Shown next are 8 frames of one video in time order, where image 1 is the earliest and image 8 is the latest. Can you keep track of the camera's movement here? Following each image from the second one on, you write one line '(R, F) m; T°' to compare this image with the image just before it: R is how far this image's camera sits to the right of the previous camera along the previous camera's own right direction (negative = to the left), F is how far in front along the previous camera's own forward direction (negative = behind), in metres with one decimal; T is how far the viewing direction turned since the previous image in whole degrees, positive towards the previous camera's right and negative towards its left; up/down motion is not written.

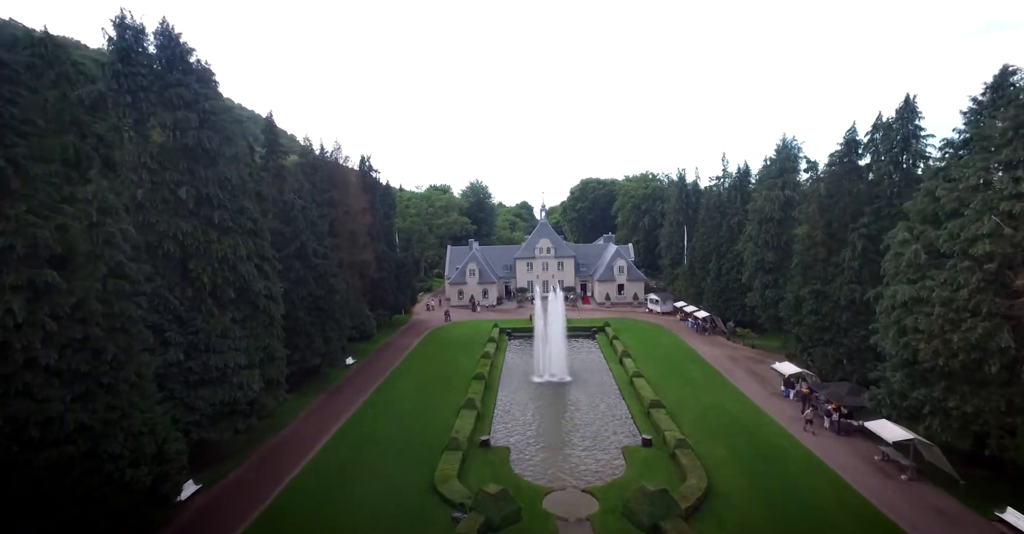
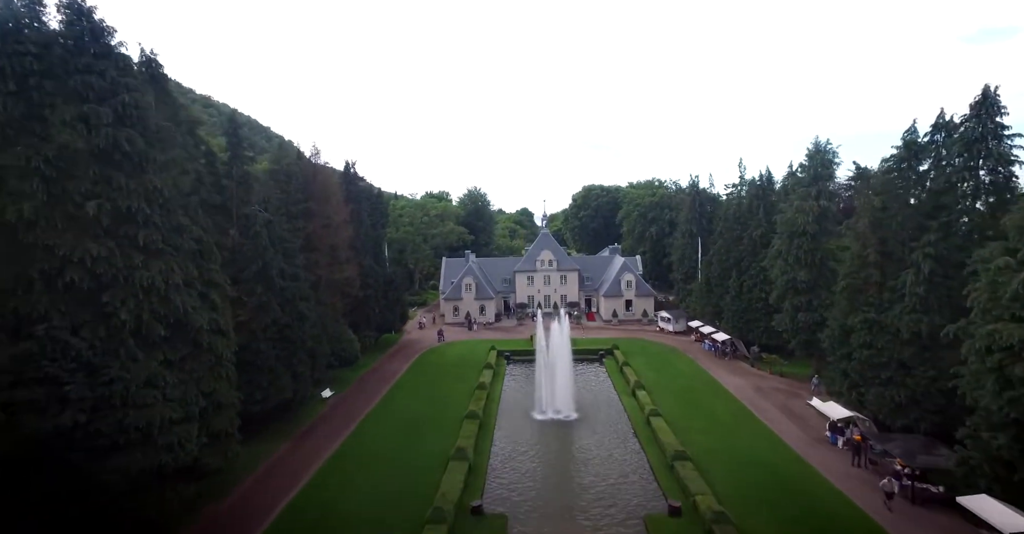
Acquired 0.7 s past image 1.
(+0.1, +4.7) m; 0°
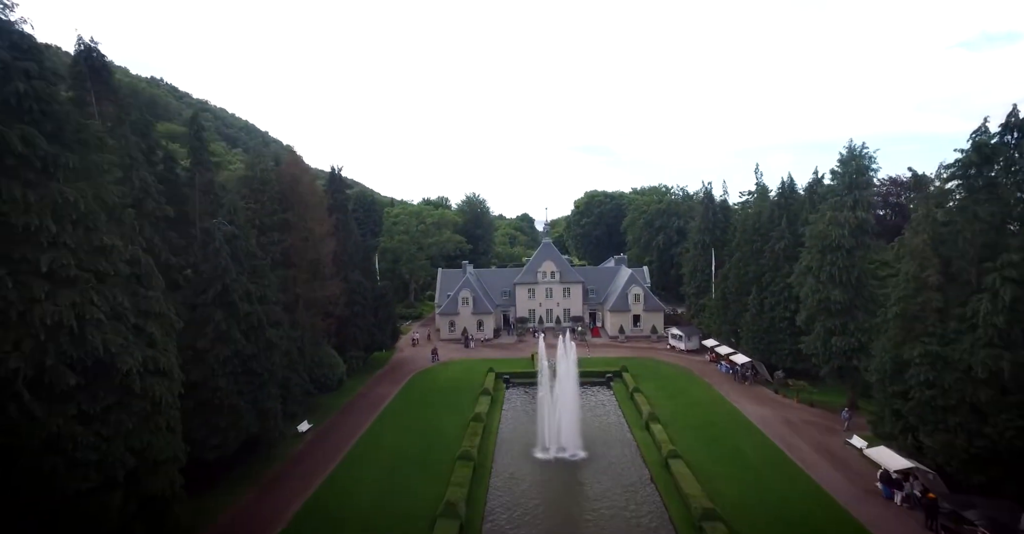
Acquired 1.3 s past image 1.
(+0.1, +3.9) m; 0°
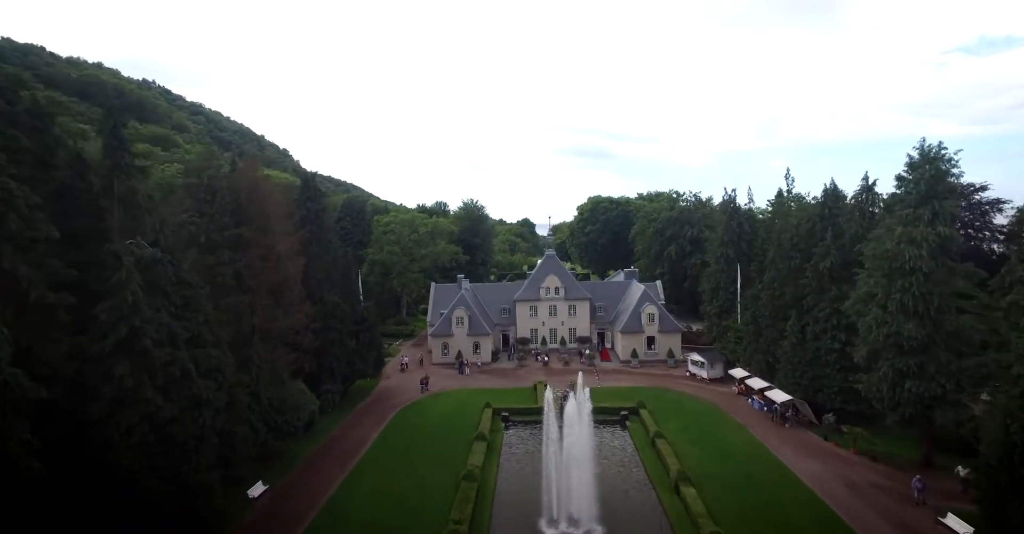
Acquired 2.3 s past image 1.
(0.0, +6.1) m; 0°
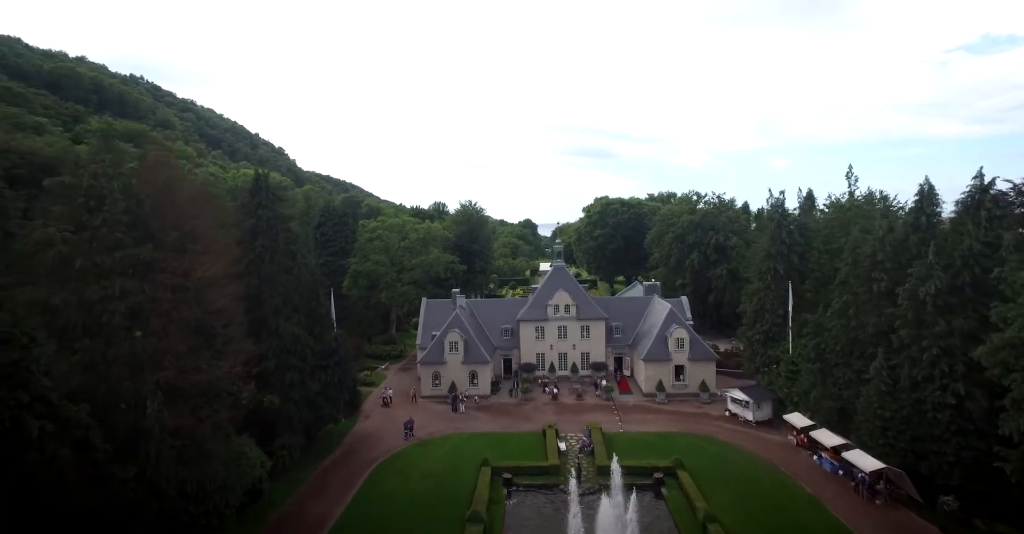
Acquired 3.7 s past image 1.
(-0.2, +8.4) m; 0°
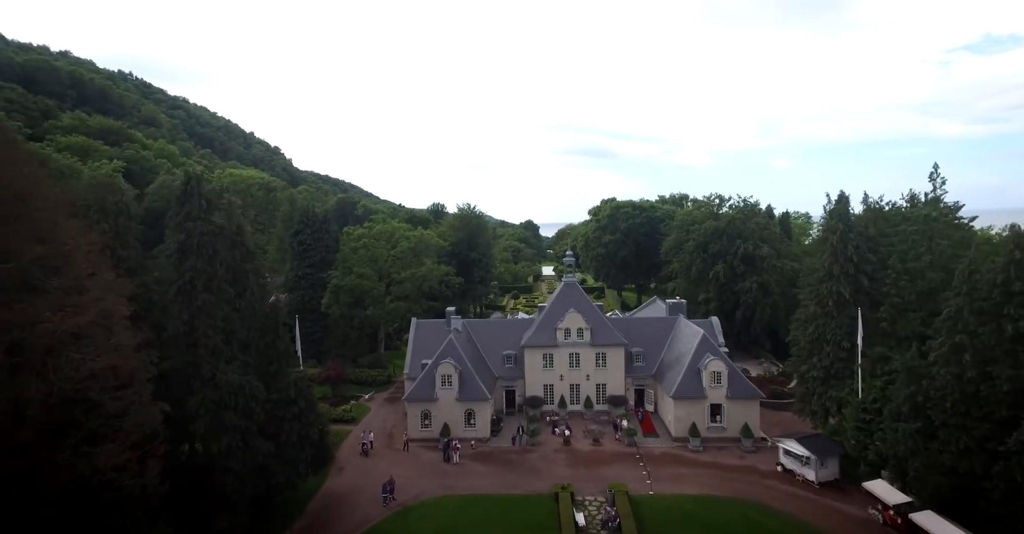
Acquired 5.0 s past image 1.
(-0.2, +7.5) m; 0°
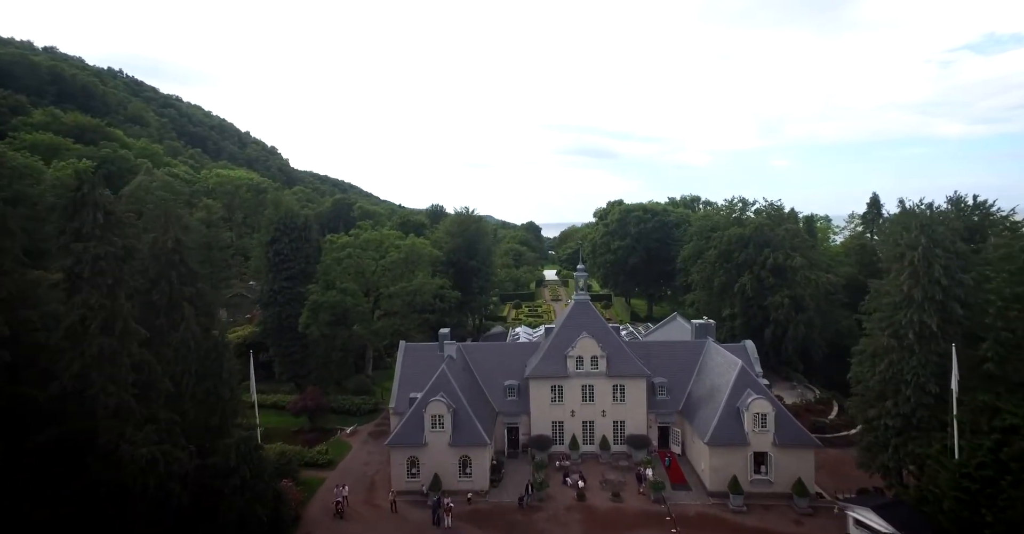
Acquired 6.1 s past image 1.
(-0.1, +6.4) m; 0°
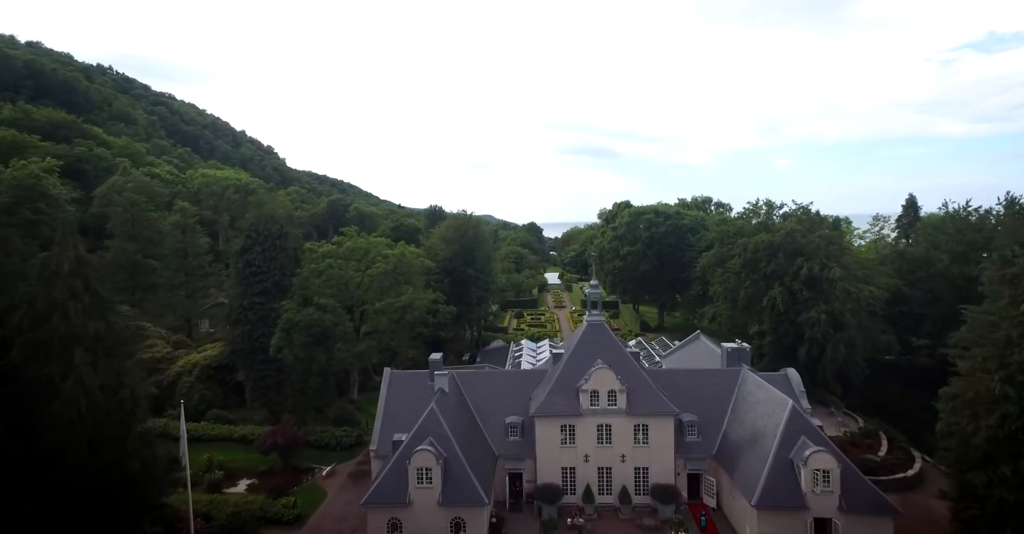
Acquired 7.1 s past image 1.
(-0.1, +6.1) m; 0°
